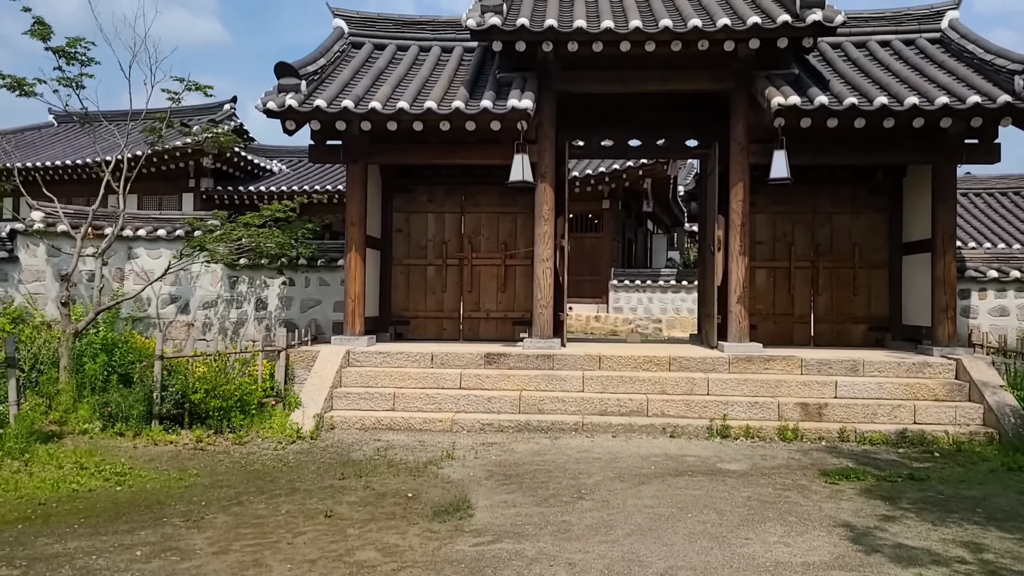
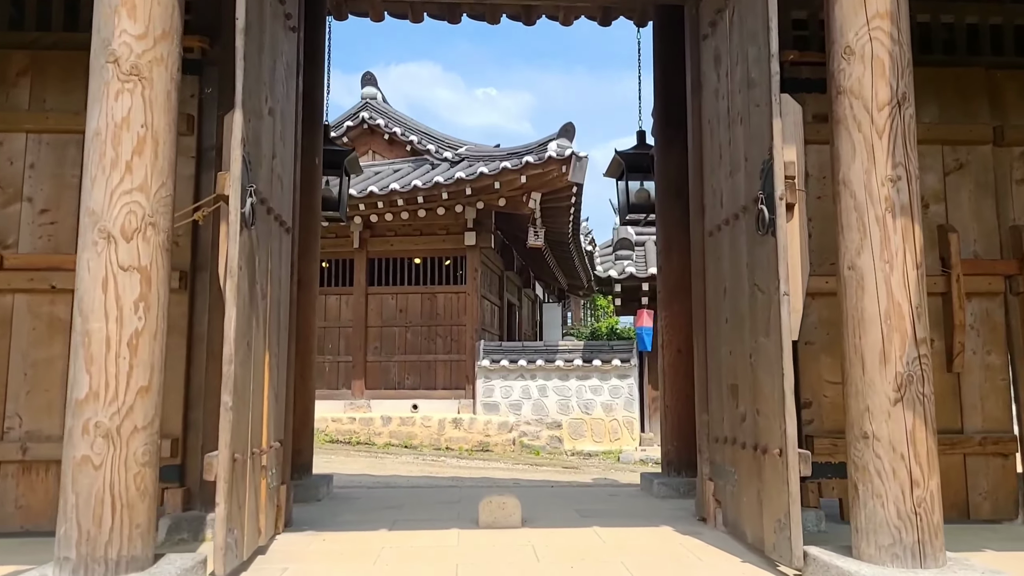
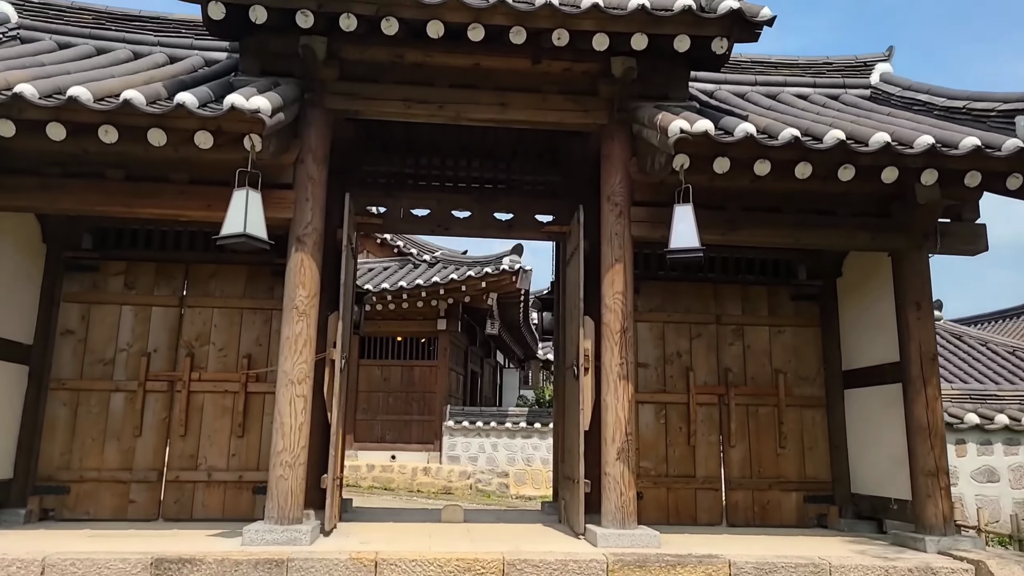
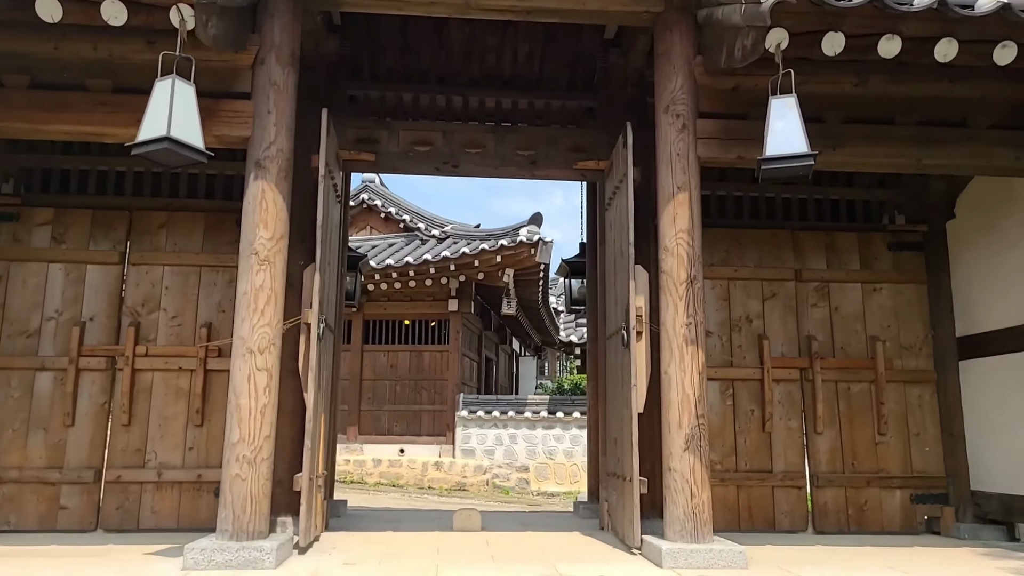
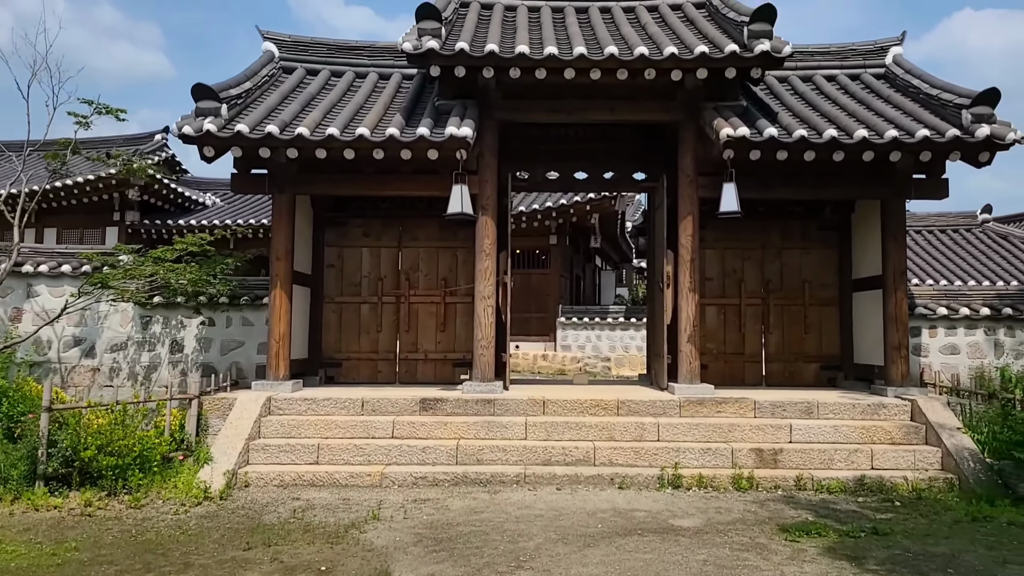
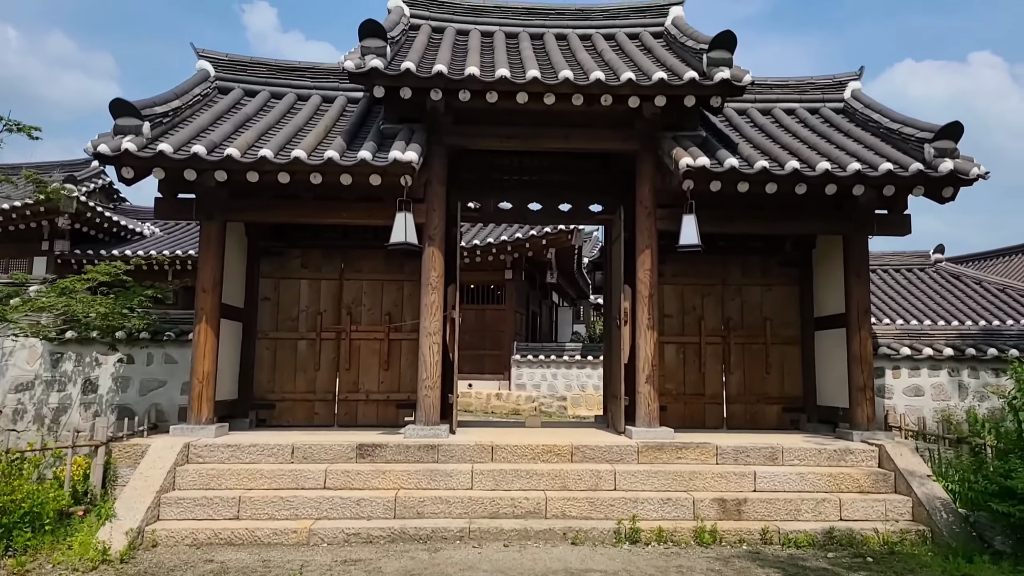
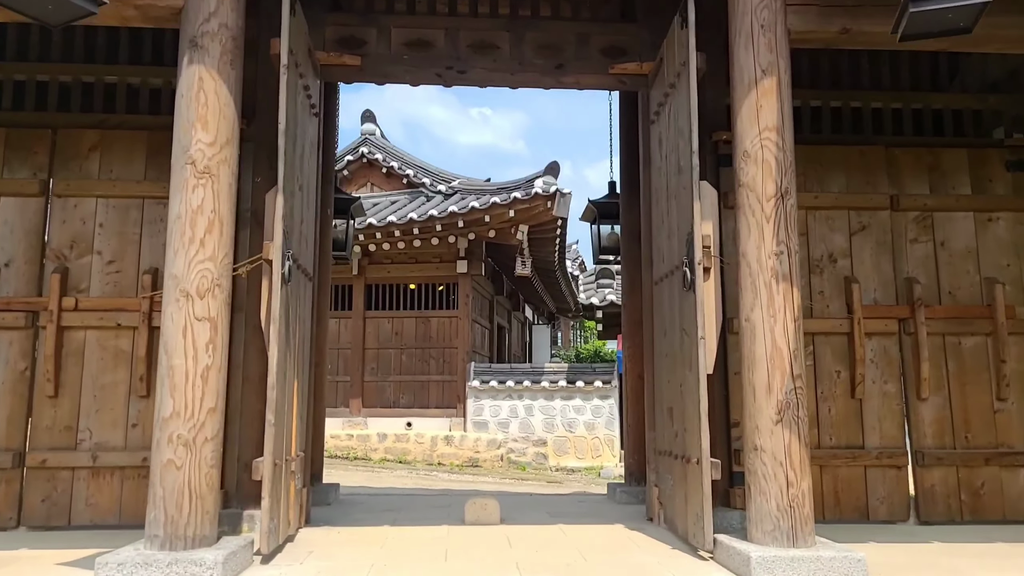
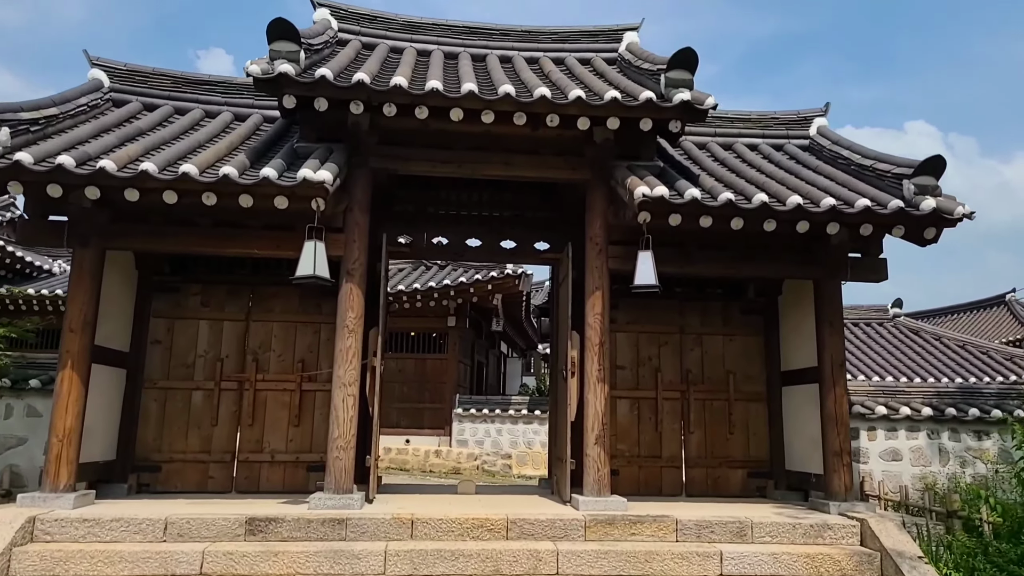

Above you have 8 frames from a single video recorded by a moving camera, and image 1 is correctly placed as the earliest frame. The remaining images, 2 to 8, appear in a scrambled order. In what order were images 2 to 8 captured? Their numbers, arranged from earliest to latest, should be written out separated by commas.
5, 6, 8, 3, 4, 7, 2
